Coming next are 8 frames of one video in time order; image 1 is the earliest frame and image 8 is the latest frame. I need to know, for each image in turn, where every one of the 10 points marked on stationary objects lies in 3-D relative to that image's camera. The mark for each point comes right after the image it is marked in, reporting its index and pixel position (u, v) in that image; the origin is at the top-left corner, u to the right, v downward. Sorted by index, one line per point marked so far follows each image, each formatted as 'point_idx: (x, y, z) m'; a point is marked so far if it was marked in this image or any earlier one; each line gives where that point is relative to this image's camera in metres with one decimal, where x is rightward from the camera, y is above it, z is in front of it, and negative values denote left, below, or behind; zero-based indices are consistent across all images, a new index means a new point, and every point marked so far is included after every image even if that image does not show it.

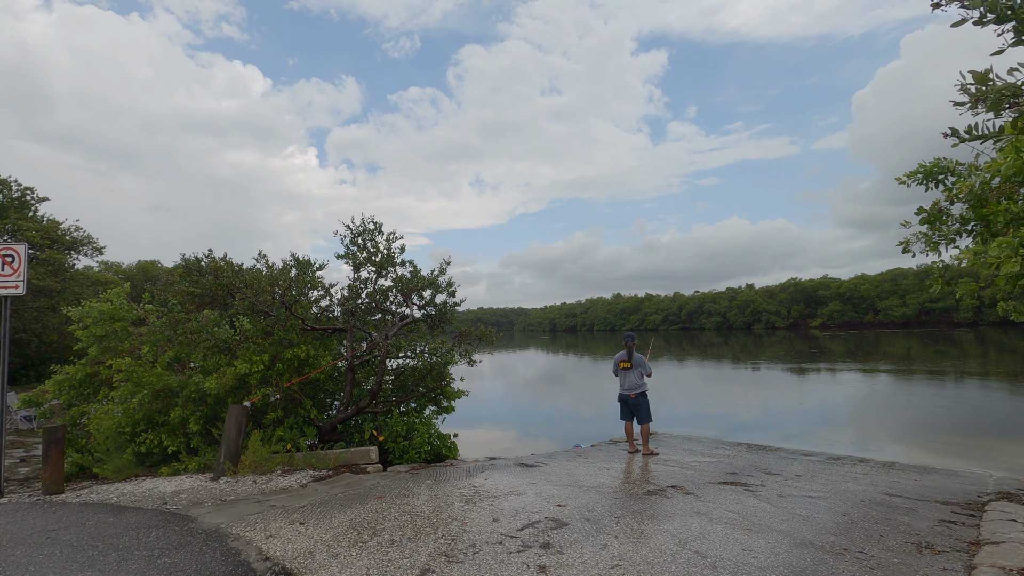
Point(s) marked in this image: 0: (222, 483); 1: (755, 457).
0: (-3.4, -2.3, +6.2) m
1: (+3.8, -2.6, +8.2) m
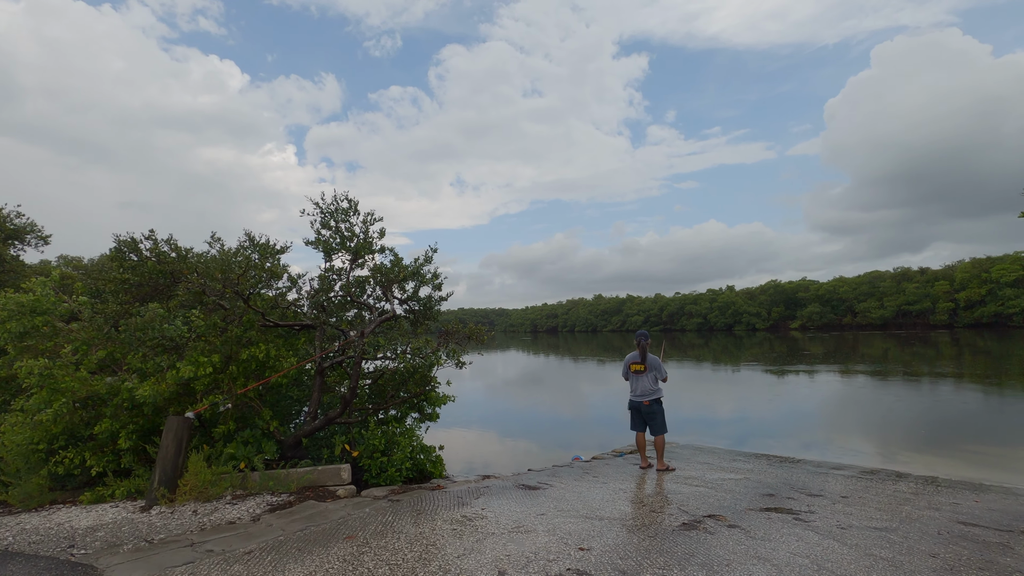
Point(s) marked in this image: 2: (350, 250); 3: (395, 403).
0: (-3.4, -2.1, +5.0) m
1: (+3.8, -2.5, +7.2) m
2: (-2.3, +0.6, +7.6) m
3: (-1.7, -1.7, +7.7) m
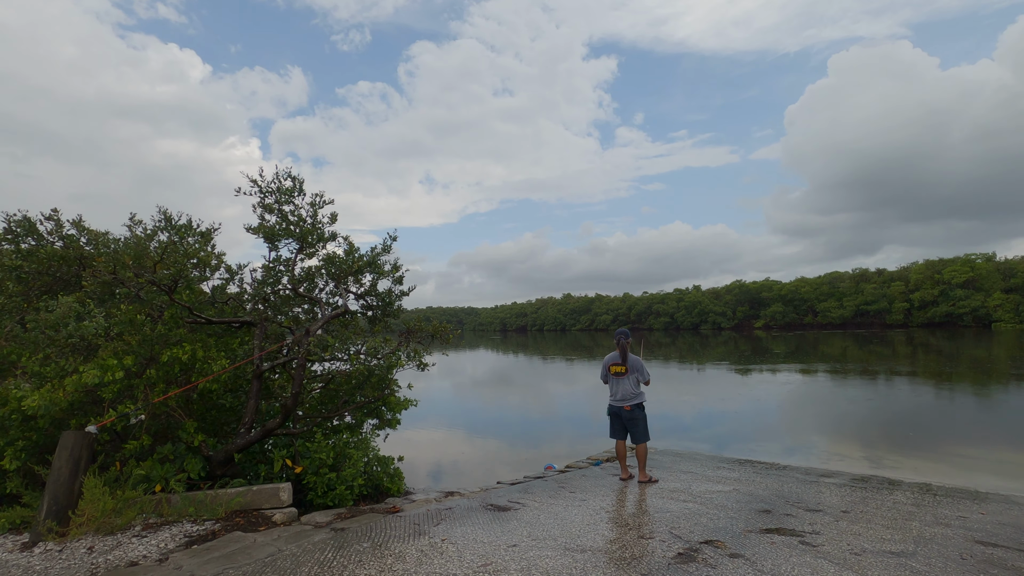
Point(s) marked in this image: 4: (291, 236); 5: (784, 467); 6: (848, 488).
0: (-3.6, -2.0, +4.0) m
1: (+3.4, -2.5, +6.7) m
2: (-2.7, +0.7, +6.7) m
3: (-2.2, -1.6, +6.9) m
4: (-2.8, +0.7, +6.7) m
5: (+4.0, -2.7, +7.9) m
6: (+4.2, -2.5, +6.6) m
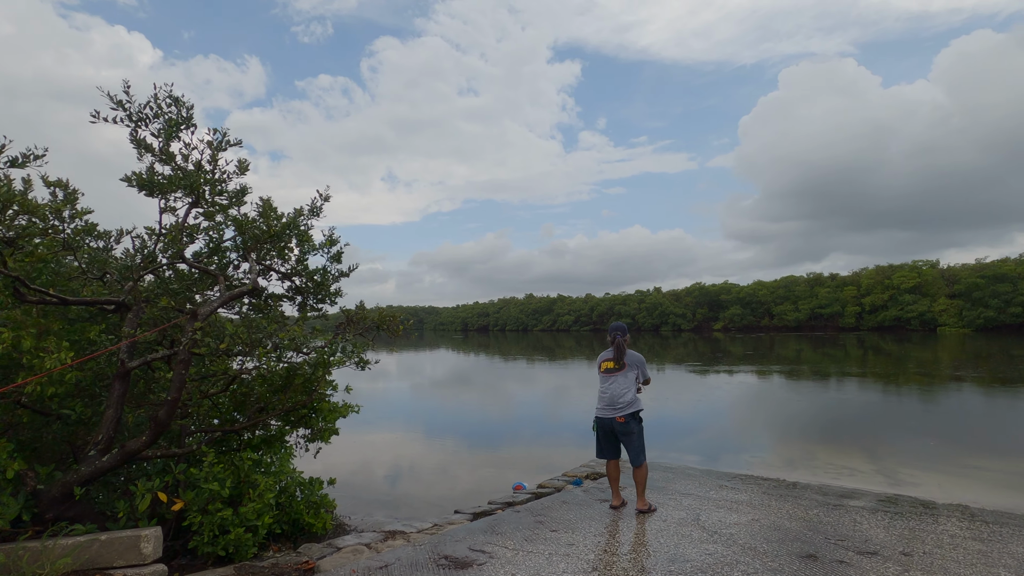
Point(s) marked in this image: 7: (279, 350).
0: (-3.8, -1.7, +2.3) m
1: (+3.0, -2.3, +5.5) m
2: (-3.0, +0.9, +5.0) m
3: (-2.5, -1.3, +5.3) m
4: (-3.1, +0.9, +5.0) m
5: (+3.6, -2.5, +6.7) m
6: (+3.8, -2.3, +5.4) m
7: (-2.2, -0.6, +5.1) m
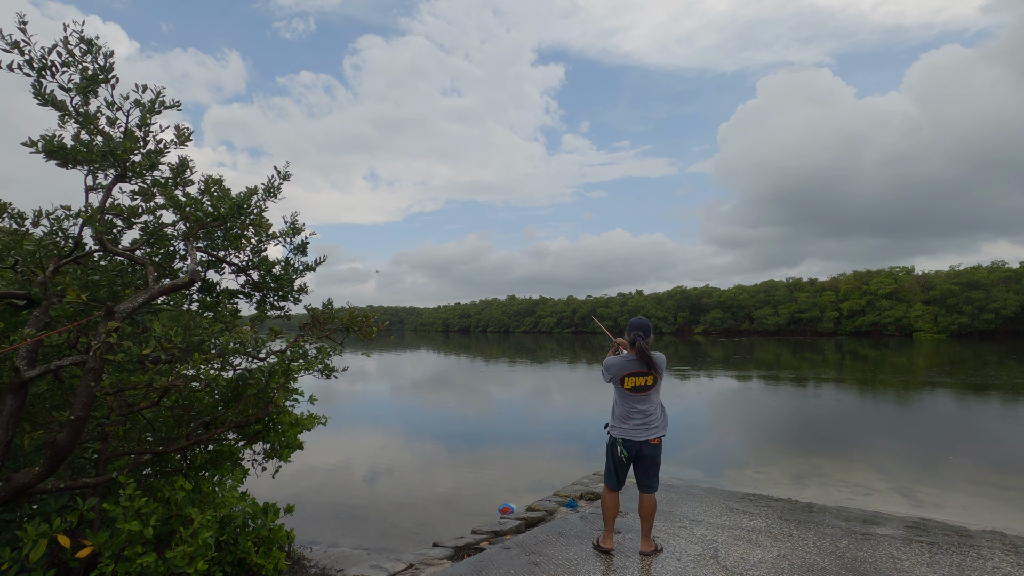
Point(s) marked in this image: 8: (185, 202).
0: (-3.8, -1.7, +1.4) m
1: (+2.9, -2.3, +4.8) m
2: (-3.1, +1.0, +4.2) m
3: (-2.6, -1.3, +4.4) m
4: (-3.2, +1.0, +4.2) m
5: (+3.4, -2.5, +6.1) m
6: (+3.7, -2.3, +4.8) m
7: (-2.3, -0.5, +4.3) m
8: (-2.8, +0.7, +4.5) m
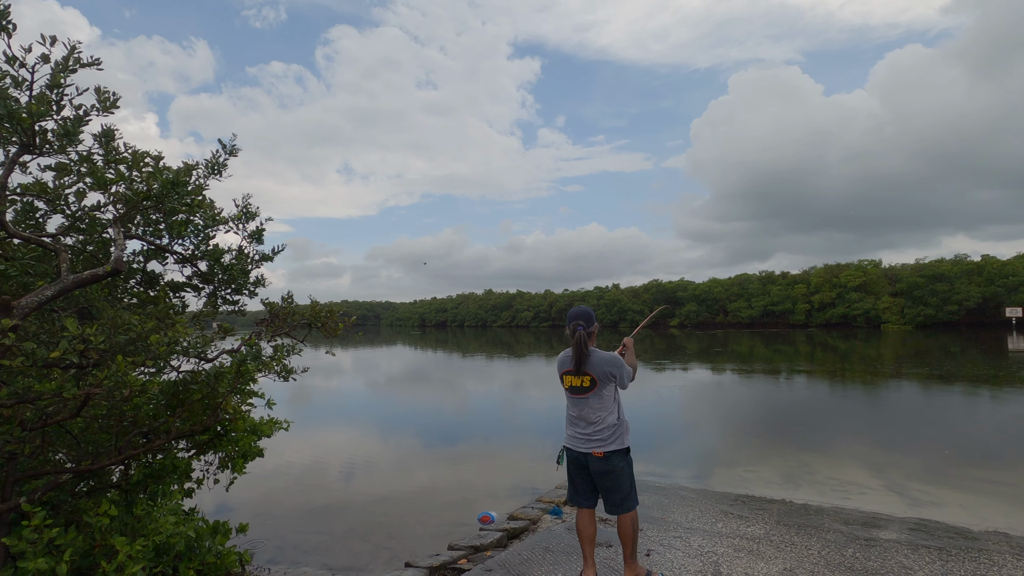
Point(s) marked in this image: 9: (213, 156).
0: (-3.8, -1.6, +0.8) m
1: (+2.7, -2.2, +4.5) m
2: (-3.2, +1.1, +3.6) m
3: (-2.7, -1.2, +3.8) m
4: (-3.3, +1.1, +3.6) m
5: (+3.2, -2.4, +5.7) m
6: (+3.5, -2.3, +4.5) m
7: (-2.4, -0.5, +3.7) m
8: (-2.9, +0.8, +3.9) m
9: (-3.2, +1.4, +5.6) m
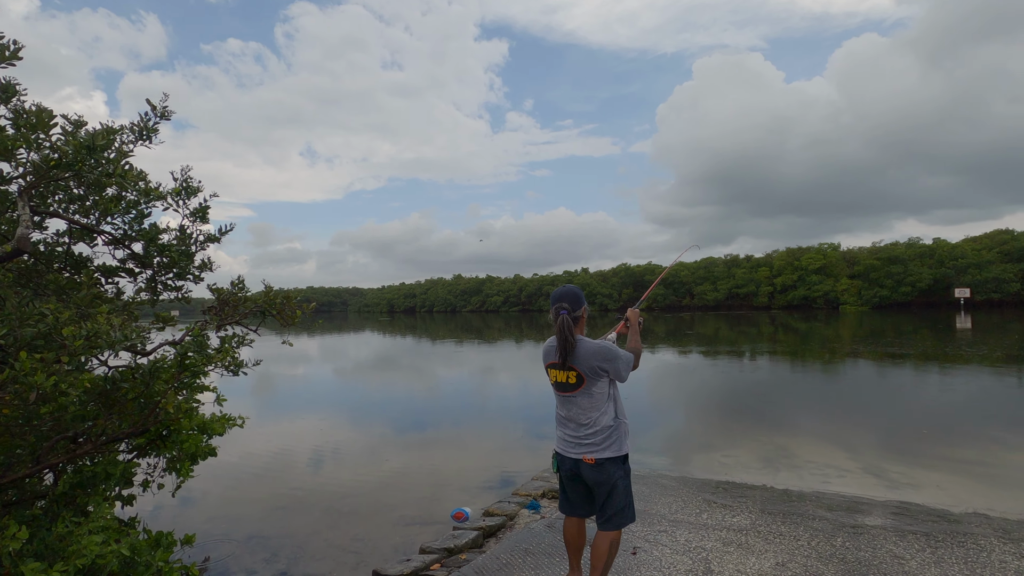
0: (-3.7, -1.6, +0.3) m
1: (+2.5, -2.0, +4.3) m
2: (-3.4, +1.1, +3.0) m
3: (-2.9, -1.1, +3.3) m
4: (-3.5, +1.1, +3.0) m
5: (+2.9, -2.2, +5.6) m
6: (+3.3, -2.1, +4.4) m
7: (-2.6, -0.4, +3.2) m
8: (-3.1, +0.9, +3.3) m
9: (-3.4, +1.5, +5.0) m
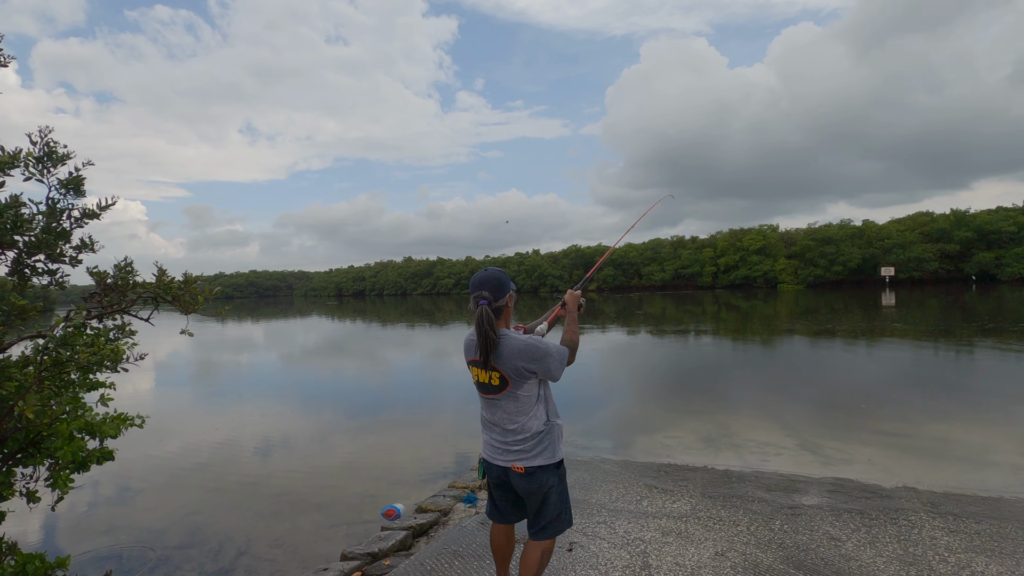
0: (-3.9, -1.7, -0.4) m
1: (+2.0, -1.9, +4.2) m
2: (-3.8, +1.2, +2.2) m
3: (-3.3, -1.0, +2.7) m
4: (-3.9, +1.2, +2.2) m
5: (+2.3, -2.0, +5.6) m
6: (+2.8, -1.9, +4.3) m
7: (-3.0, -0.3, +2.6) m
8: (-3.5, +1.0, +2.6) m
9: (-4.0, +1.7, +4.2) m
